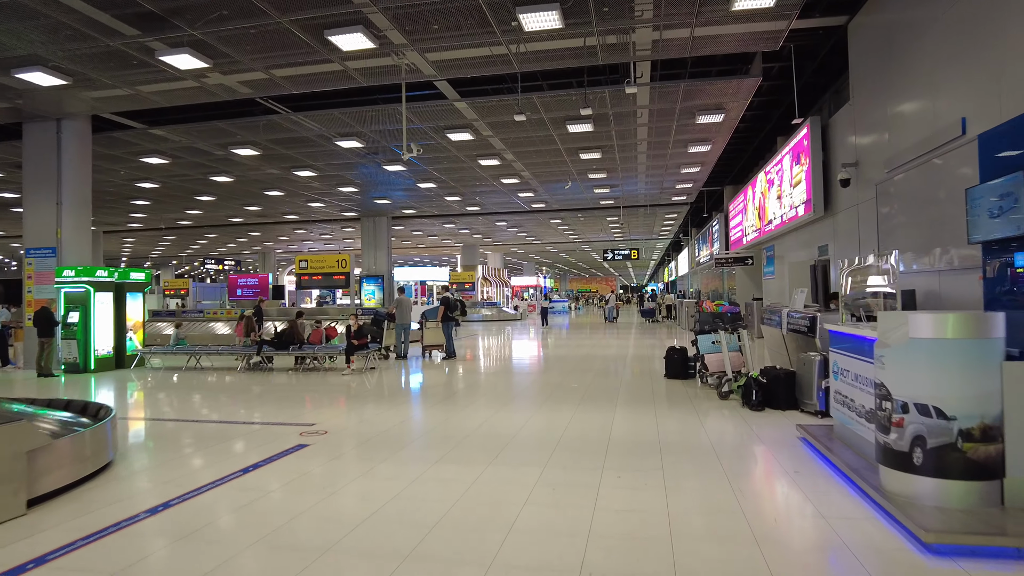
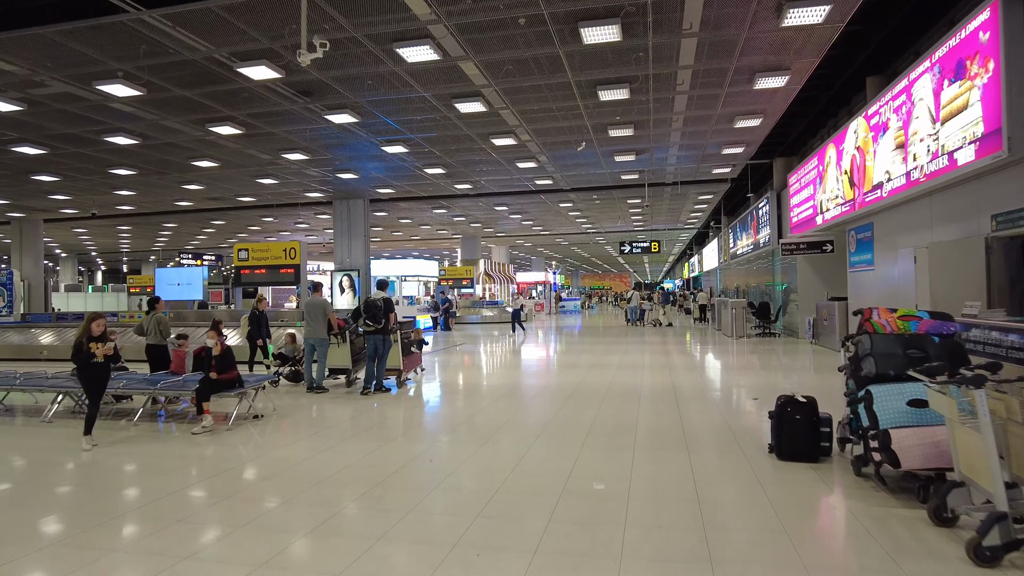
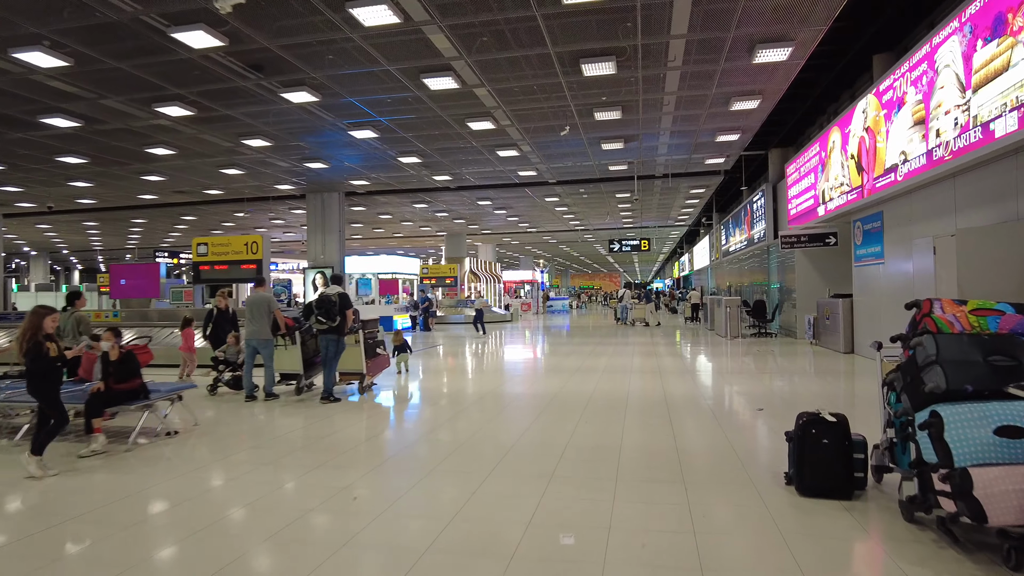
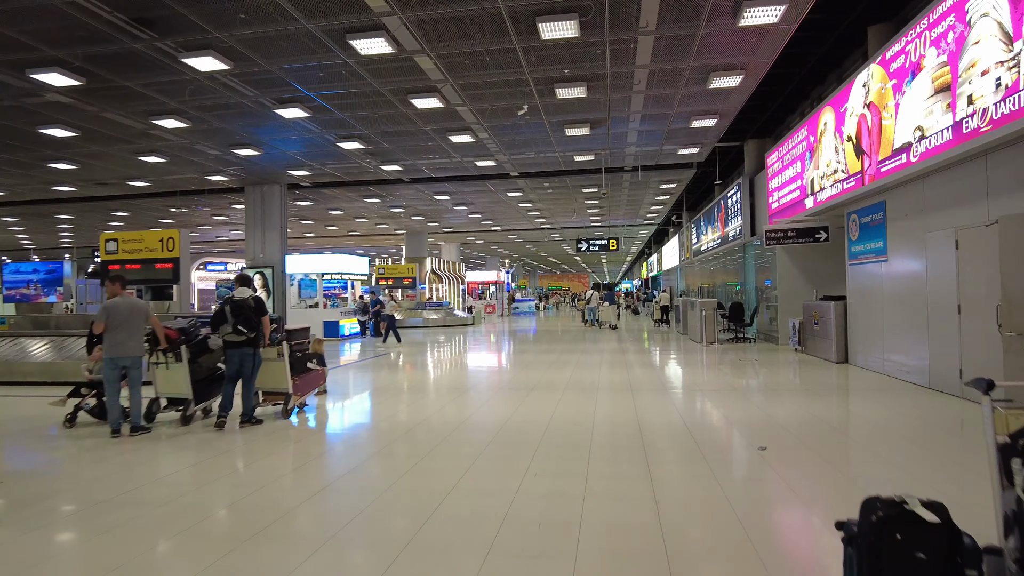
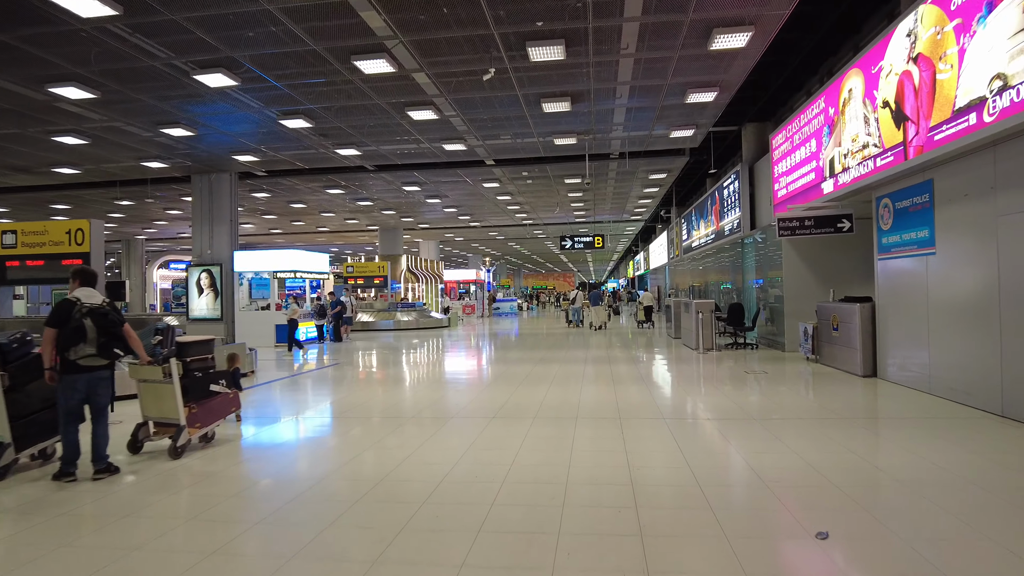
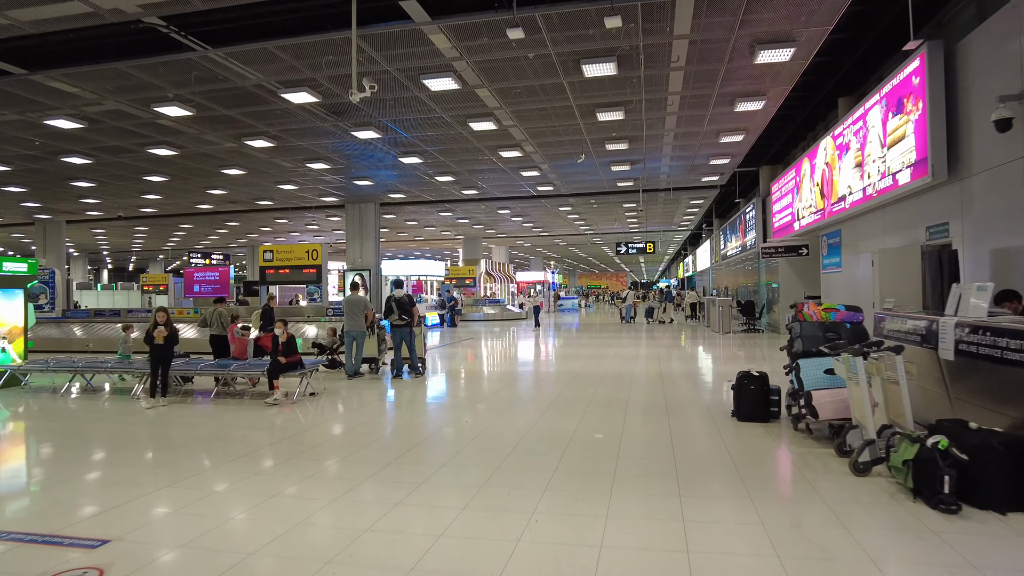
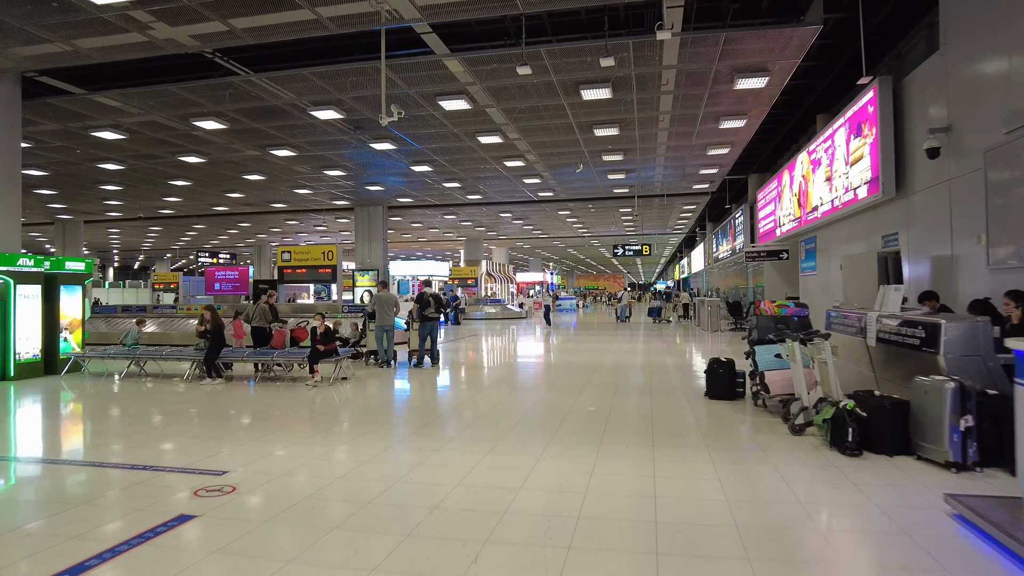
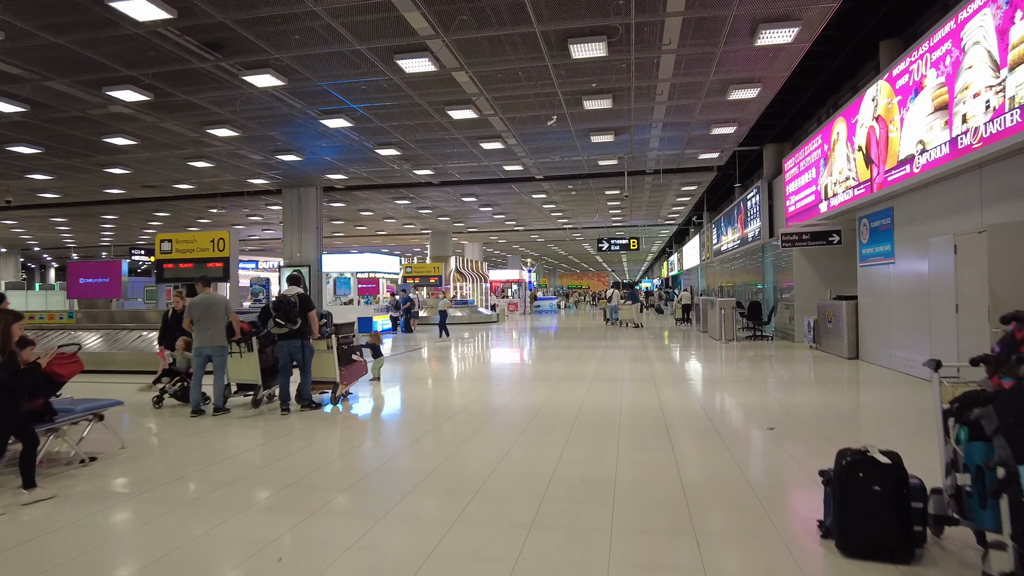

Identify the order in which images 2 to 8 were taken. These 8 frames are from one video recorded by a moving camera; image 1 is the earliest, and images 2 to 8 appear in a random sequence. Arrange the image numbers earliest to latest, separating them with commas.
7, 6, 2, 3, 8, 4, 5
